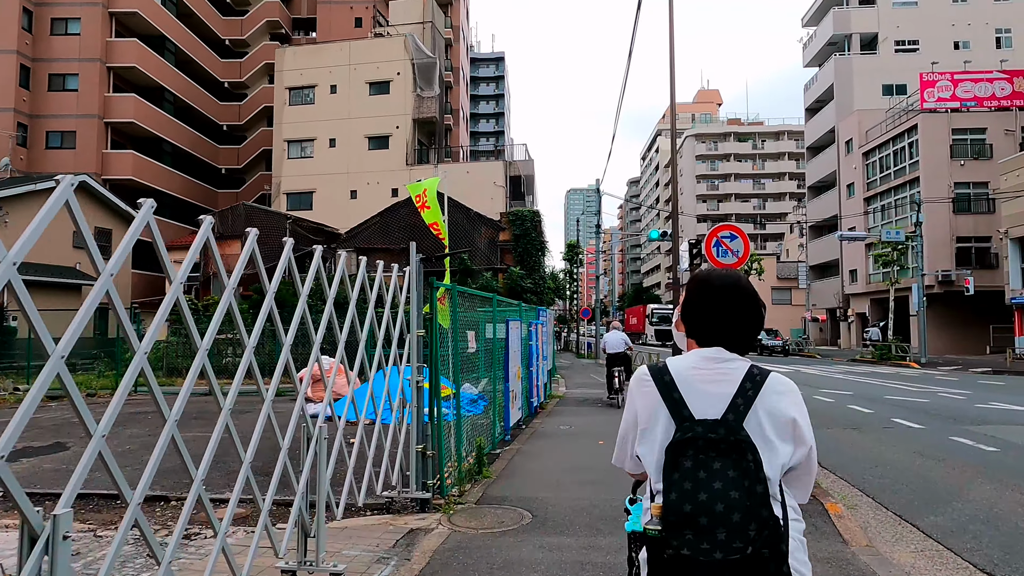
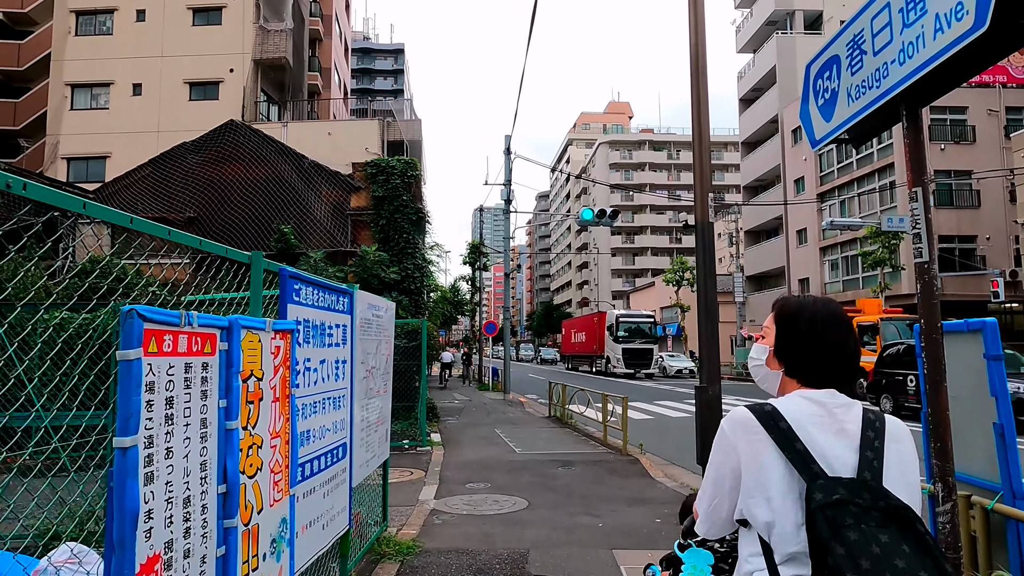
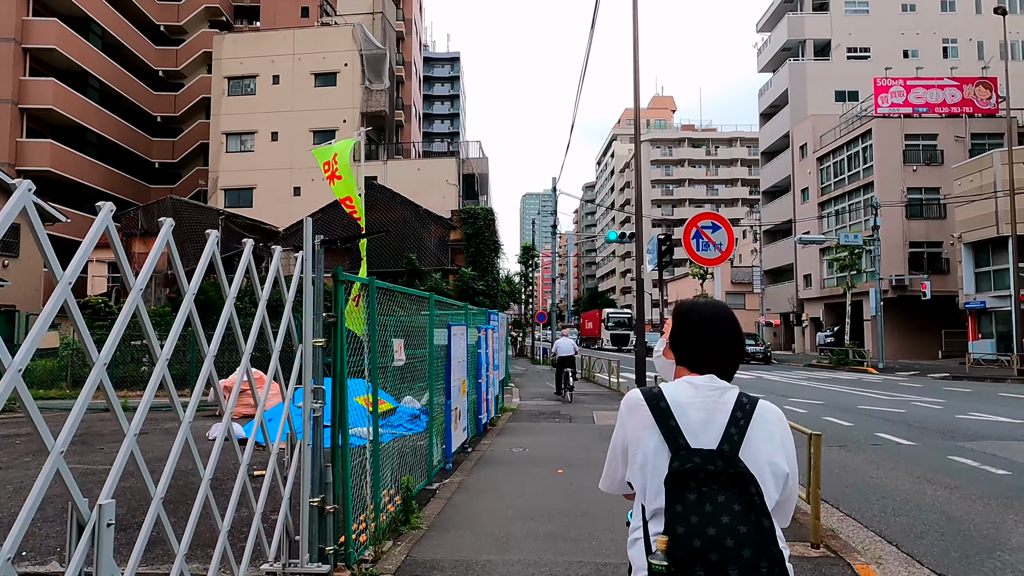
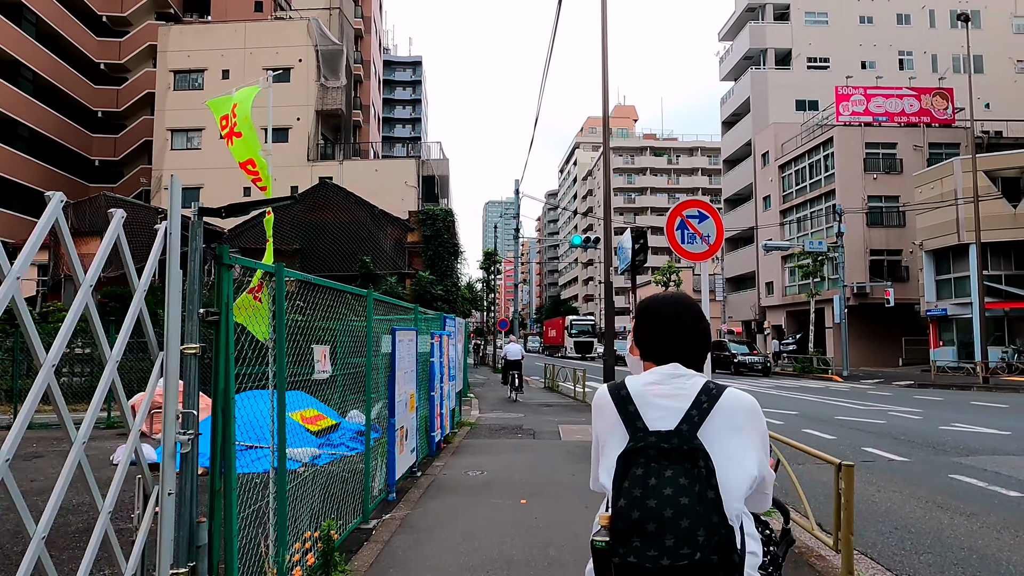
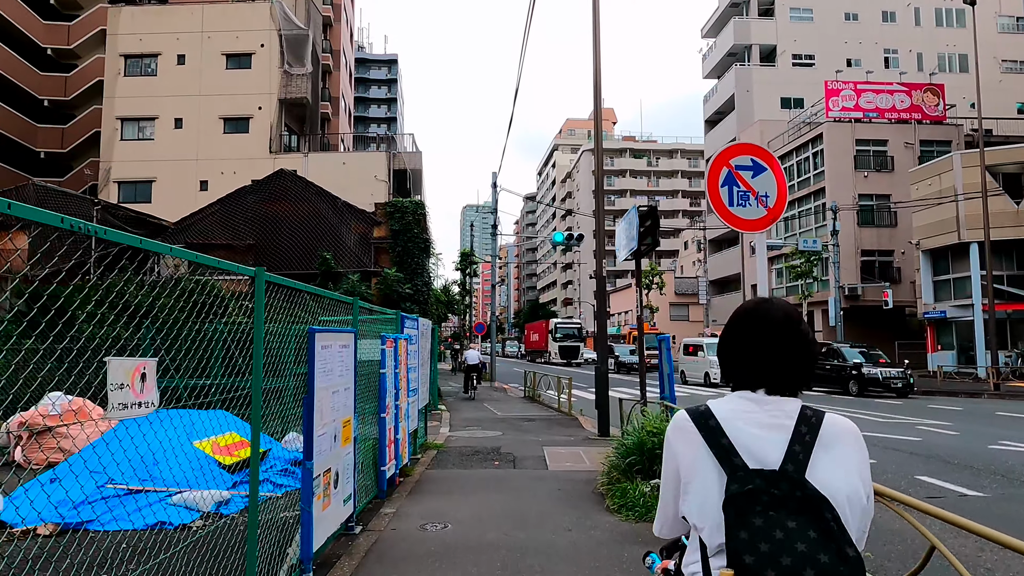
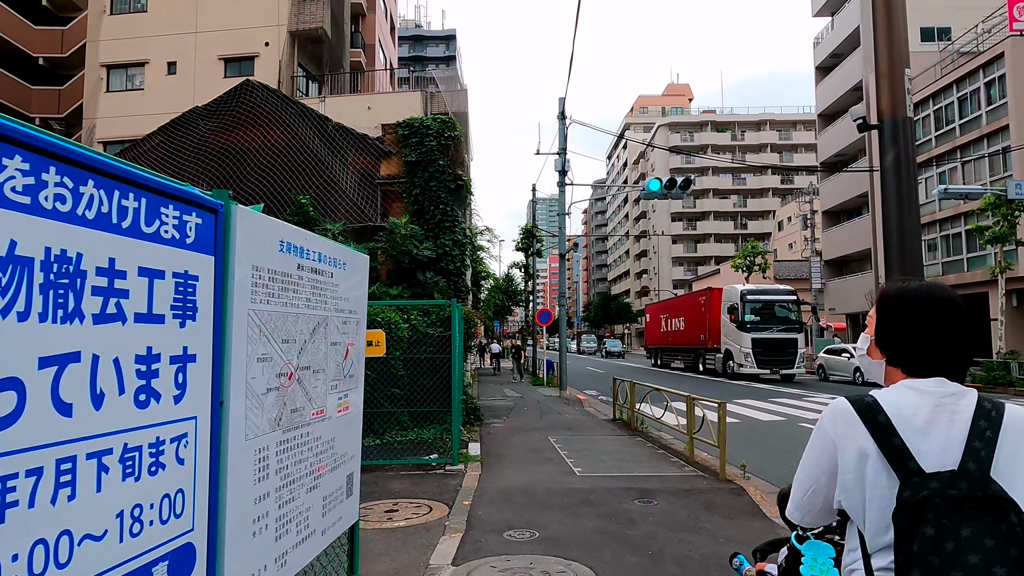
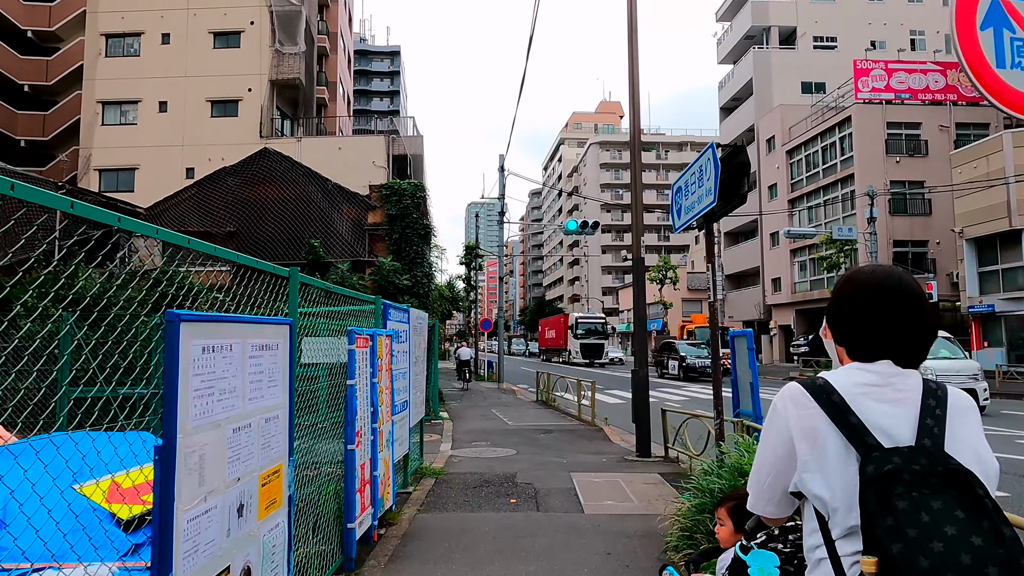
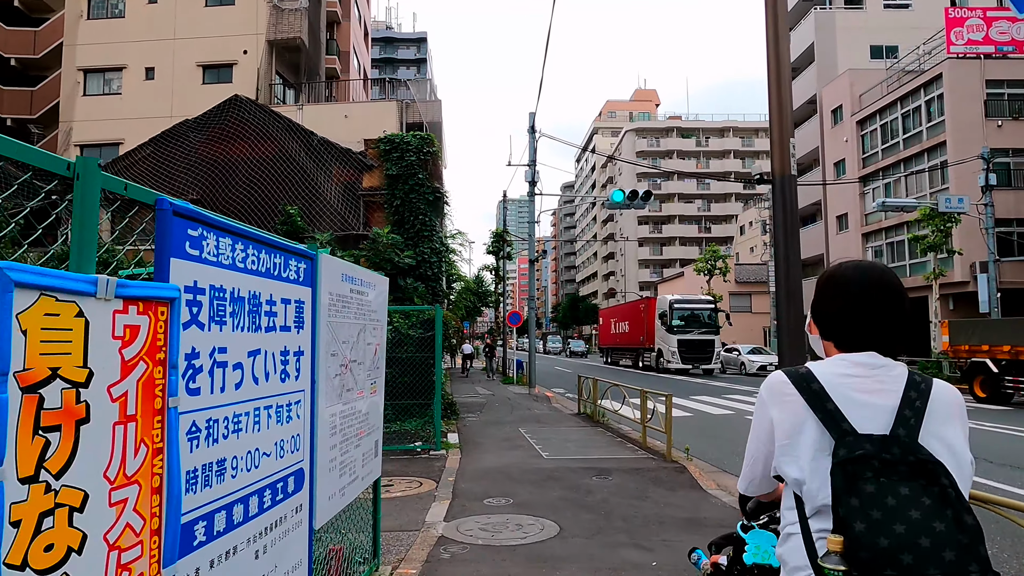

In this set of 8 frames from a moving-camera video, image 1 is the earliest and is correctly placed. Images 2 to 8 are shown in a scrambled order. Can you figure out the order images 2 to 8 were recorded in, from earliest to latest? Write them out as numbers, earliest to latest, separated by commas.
3, 4, 5, 7, 2, 8, 6
